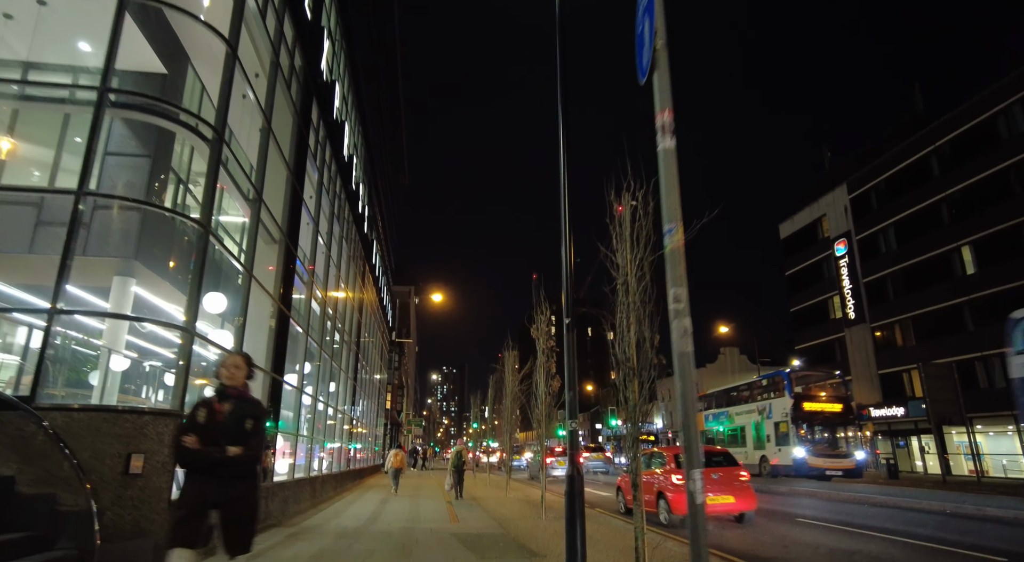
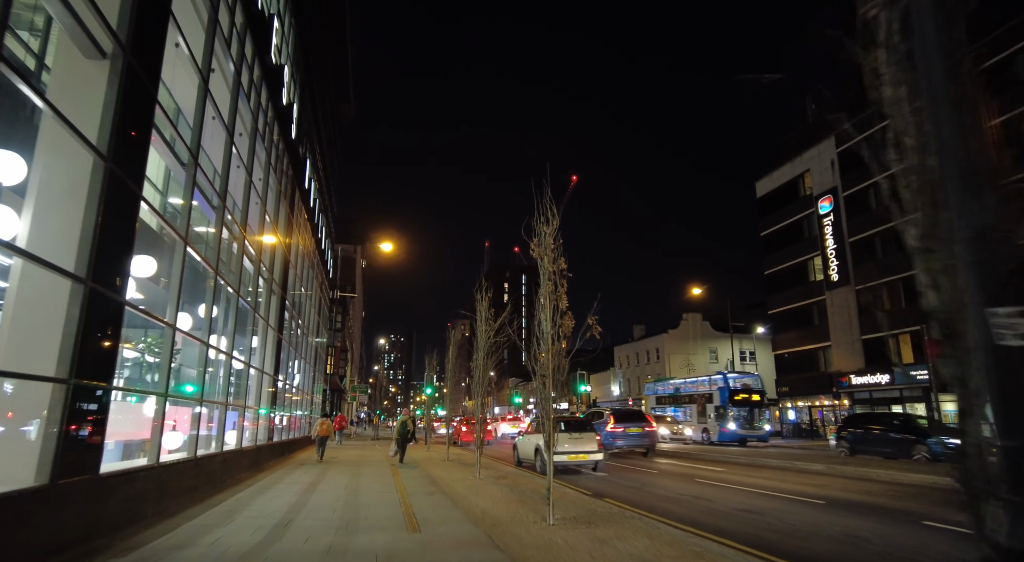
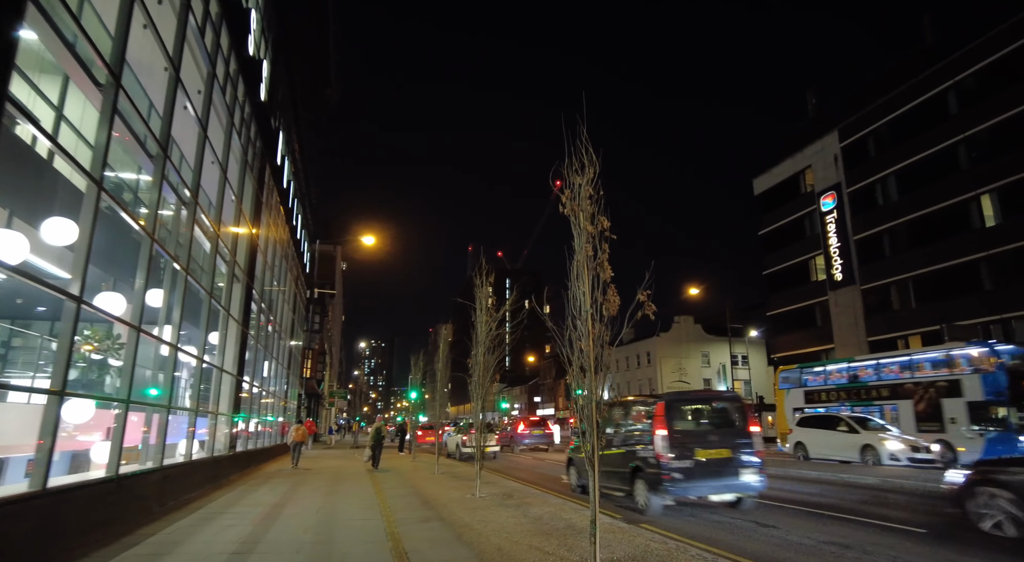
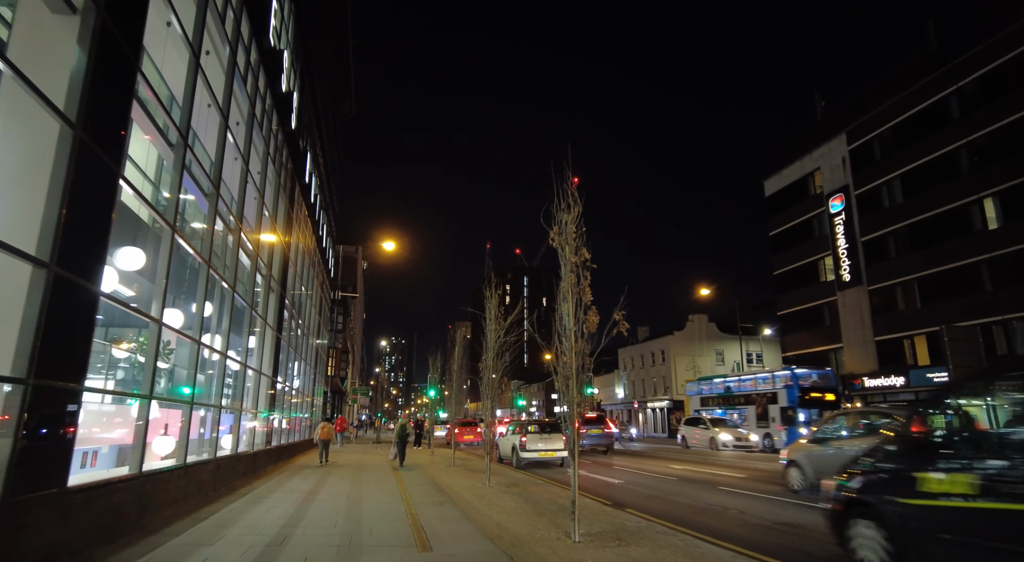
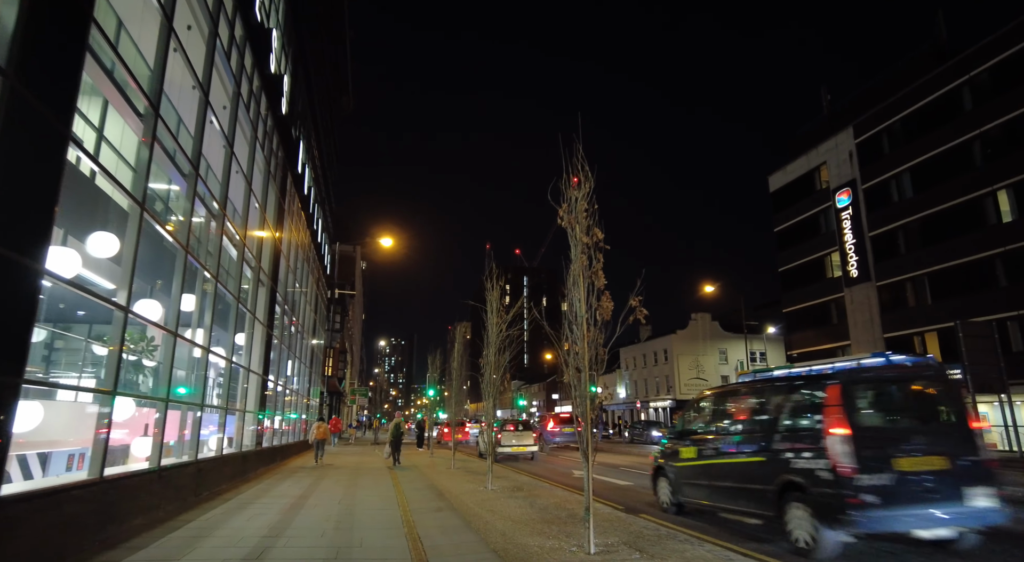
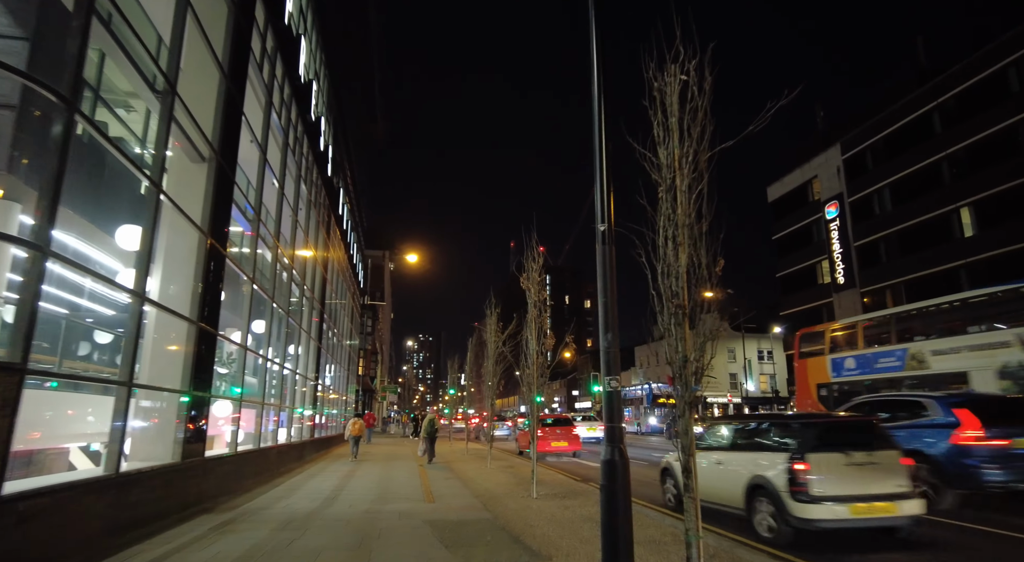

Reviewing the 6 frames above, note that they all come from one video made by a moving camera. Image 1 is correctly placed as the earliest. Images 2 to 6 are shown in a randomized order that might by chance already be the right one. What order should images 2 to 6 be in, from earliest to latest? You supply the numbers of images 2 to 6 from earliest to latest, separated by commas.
6, 2, 4, 5, 3
